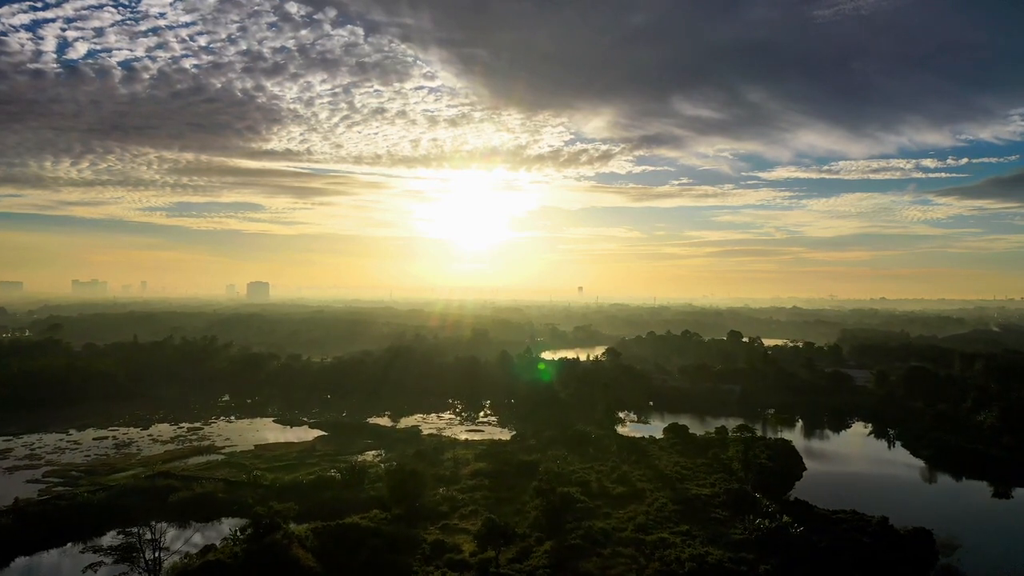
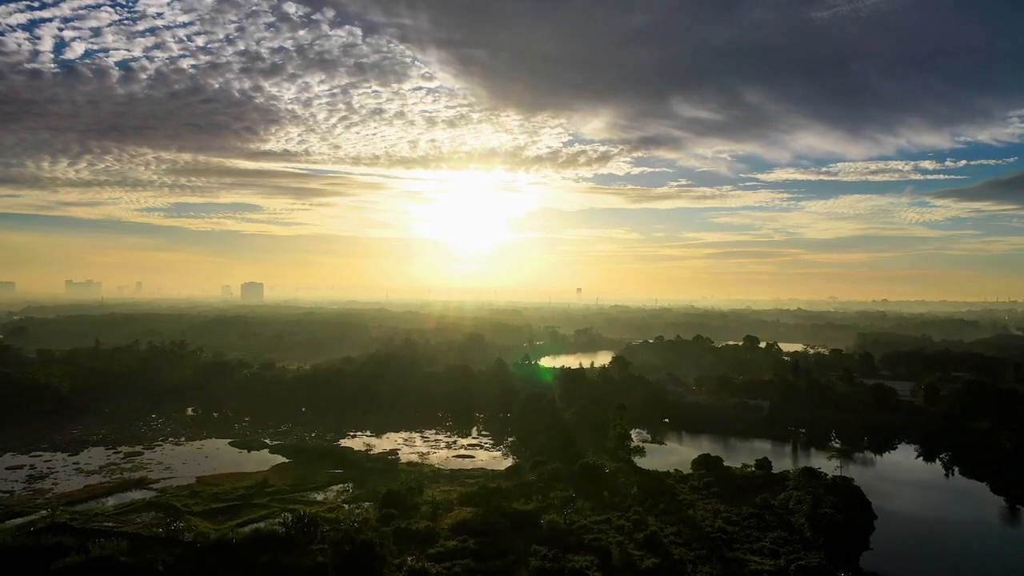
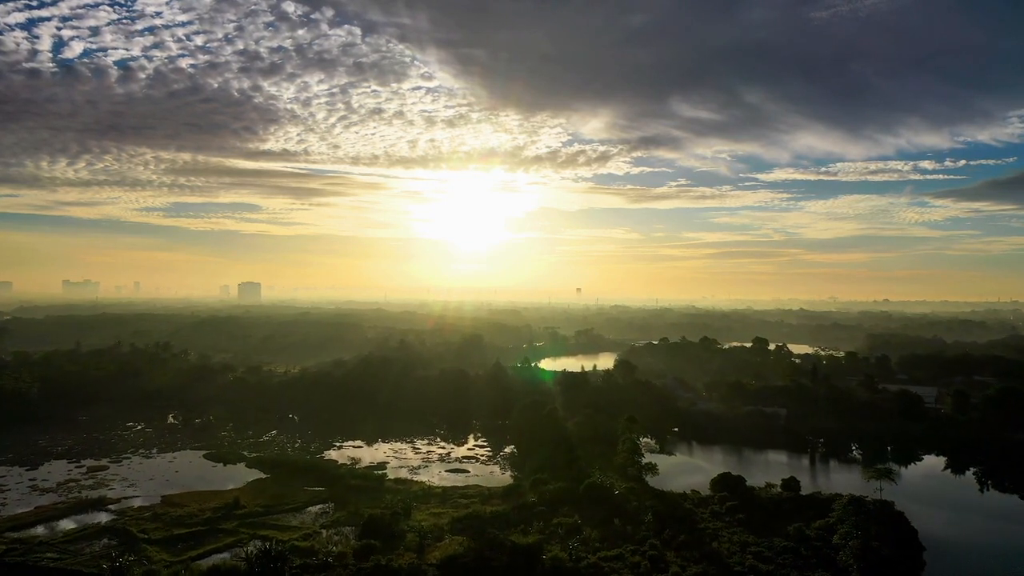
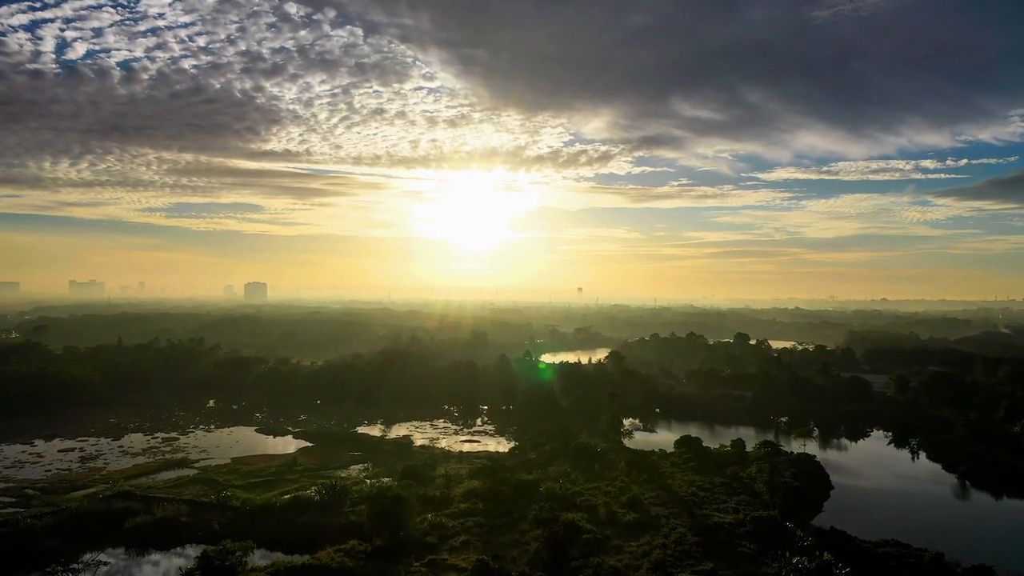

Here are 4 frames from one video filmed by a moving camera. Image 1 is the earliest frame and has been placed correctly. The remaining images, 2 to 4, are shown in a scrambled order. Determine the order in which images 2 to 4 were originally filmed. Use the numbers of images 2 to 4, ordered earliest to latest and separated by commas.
4, 2, 3
